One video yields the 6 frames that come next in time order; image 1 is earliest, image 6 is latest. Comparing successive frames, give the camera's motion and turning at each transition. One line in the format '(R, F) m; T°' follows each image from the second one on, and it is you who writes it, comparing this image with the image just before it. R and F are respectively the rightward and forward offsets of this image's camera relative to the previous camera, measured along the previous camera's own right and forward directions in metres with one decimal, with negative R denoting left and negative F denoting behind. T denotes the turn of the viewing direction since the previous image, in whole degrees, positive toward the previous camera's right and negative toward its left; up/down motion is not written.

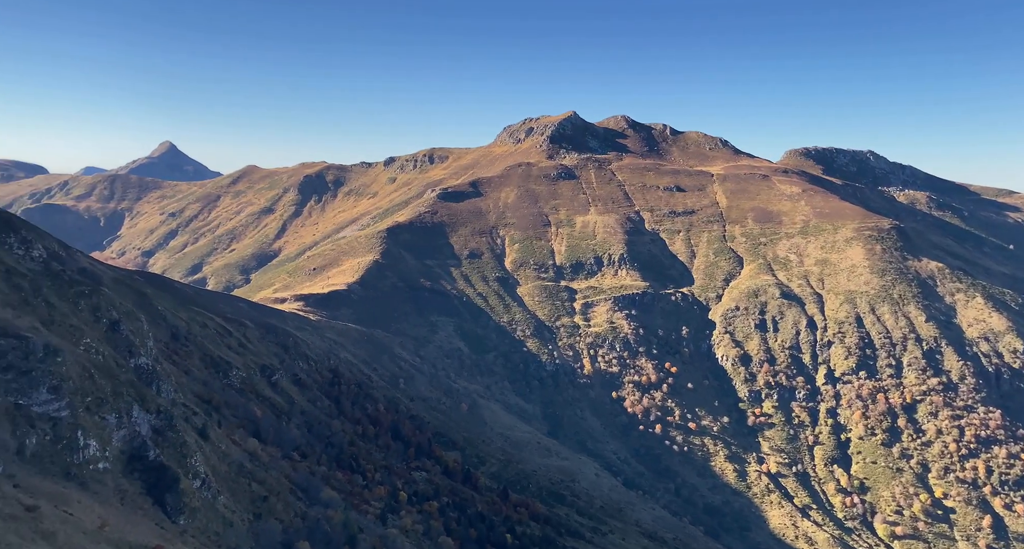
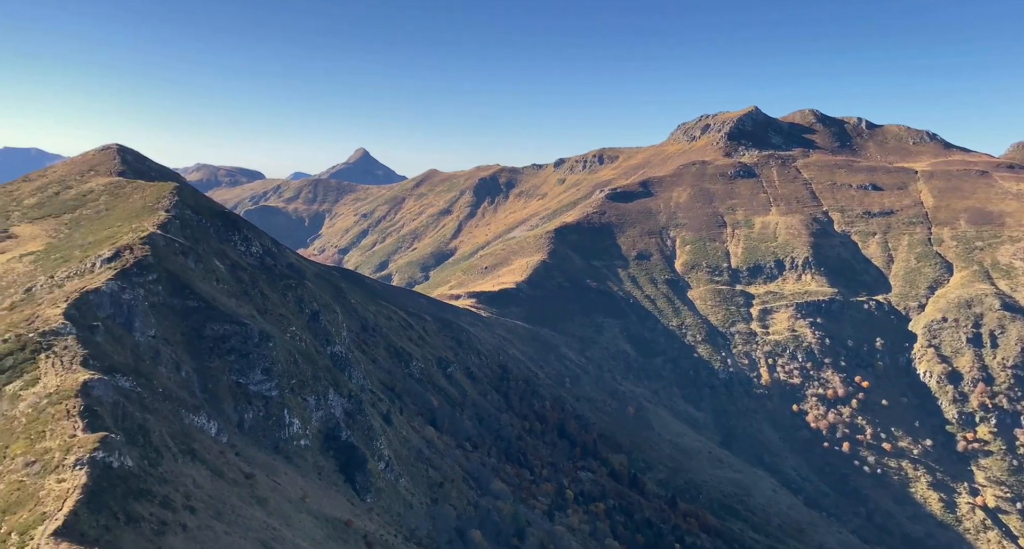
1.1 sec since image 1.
(-1.8, -0.6) m; -13°
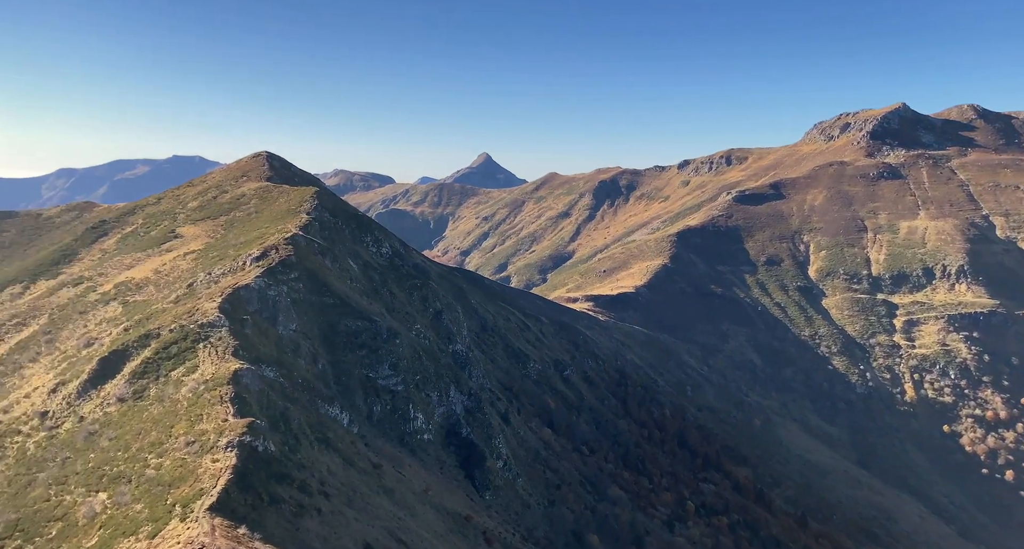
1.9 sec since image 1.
(-1.0, 0.0) m; -9°
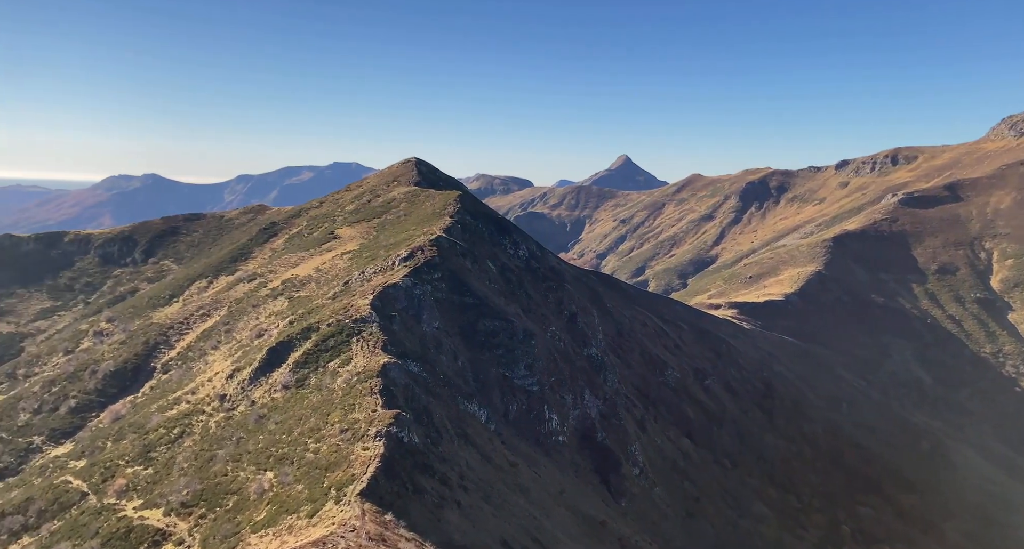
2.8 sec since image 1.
(-0.4, 0.0) m; -11°
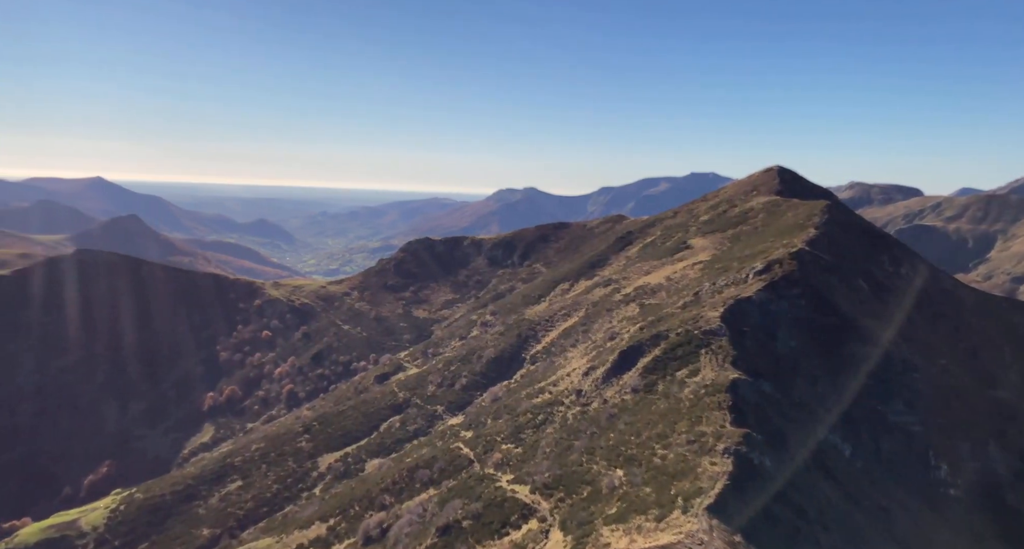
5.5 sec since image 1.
(-0.4, -1.8) m; -28°
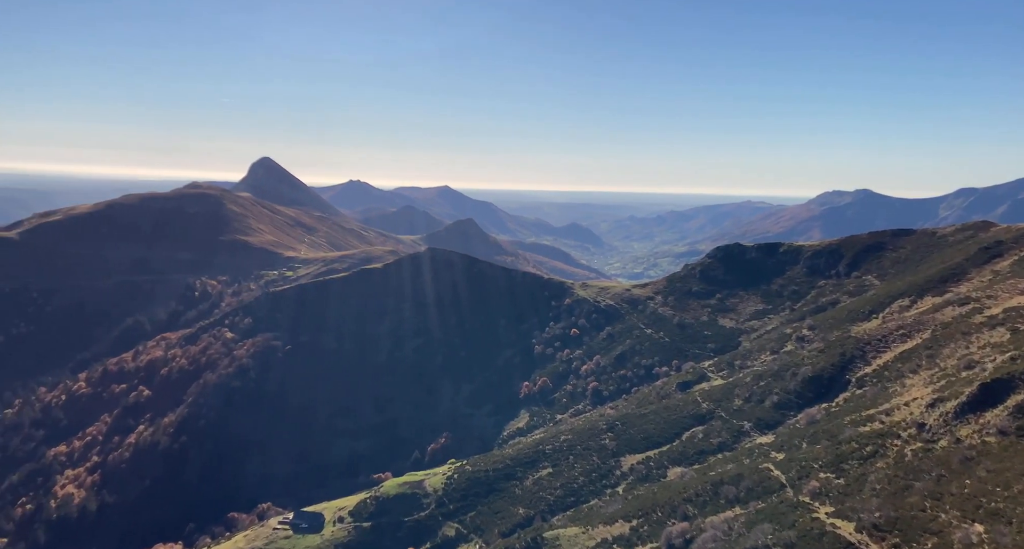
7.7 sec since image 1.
(-3.4, +1.4) m; -23°
